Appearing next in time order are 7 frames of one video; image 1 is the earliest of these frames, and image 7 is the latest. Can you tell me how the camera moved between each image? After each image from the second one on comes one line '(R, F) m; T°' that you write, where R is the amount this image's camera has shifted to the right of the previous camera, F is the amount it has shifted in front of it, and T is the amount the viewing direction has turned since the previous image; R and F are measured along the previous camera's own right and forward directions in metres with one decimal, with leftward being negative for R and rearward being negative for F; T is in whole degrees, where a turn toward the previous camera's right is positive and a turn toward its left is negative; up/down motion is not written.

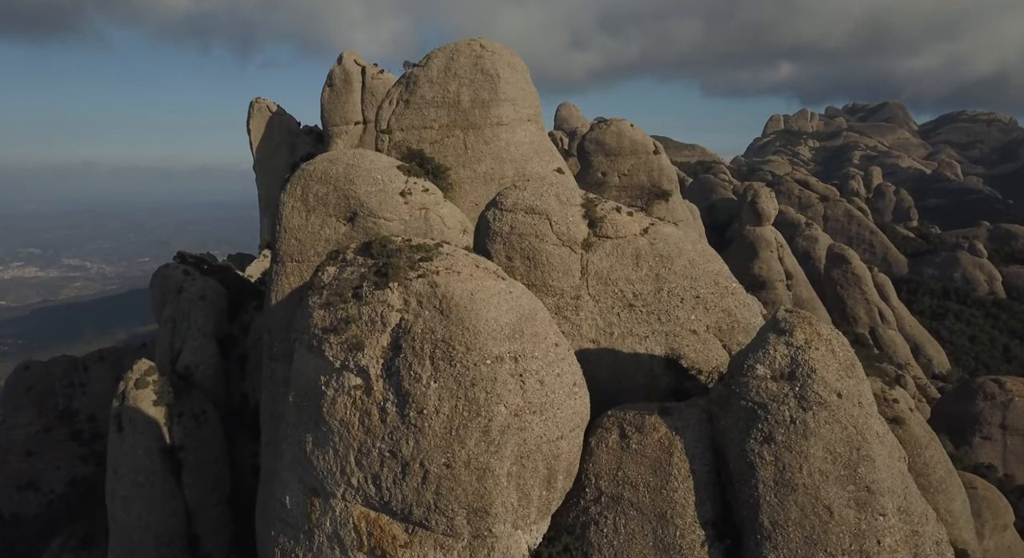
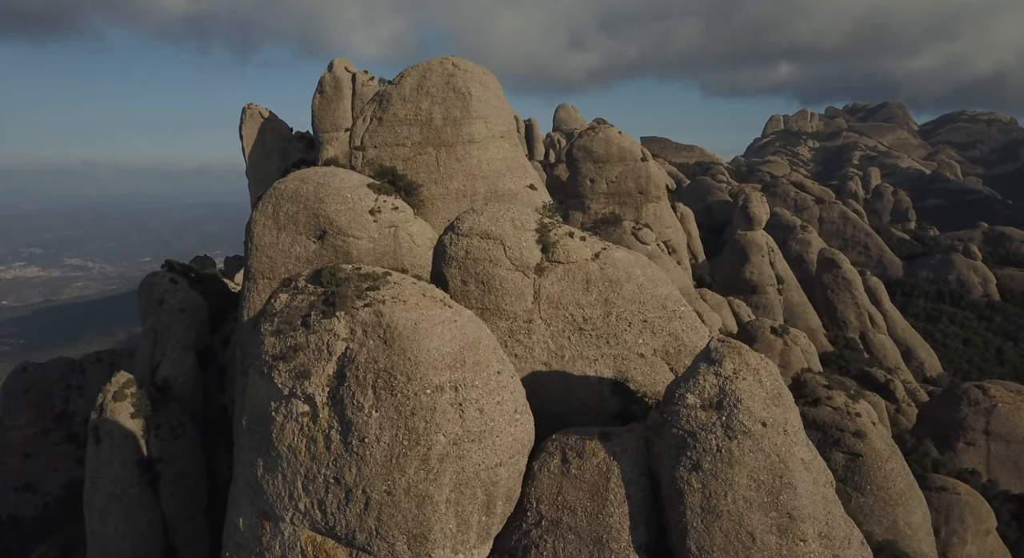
(+0.9, -0.3) m; 0°
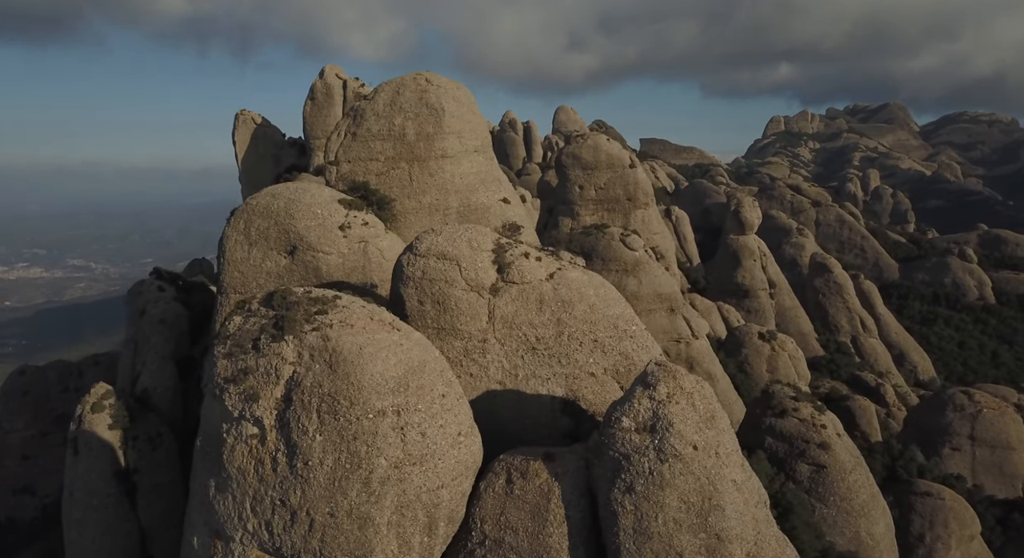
(+0.9, -0.2) m; 0°
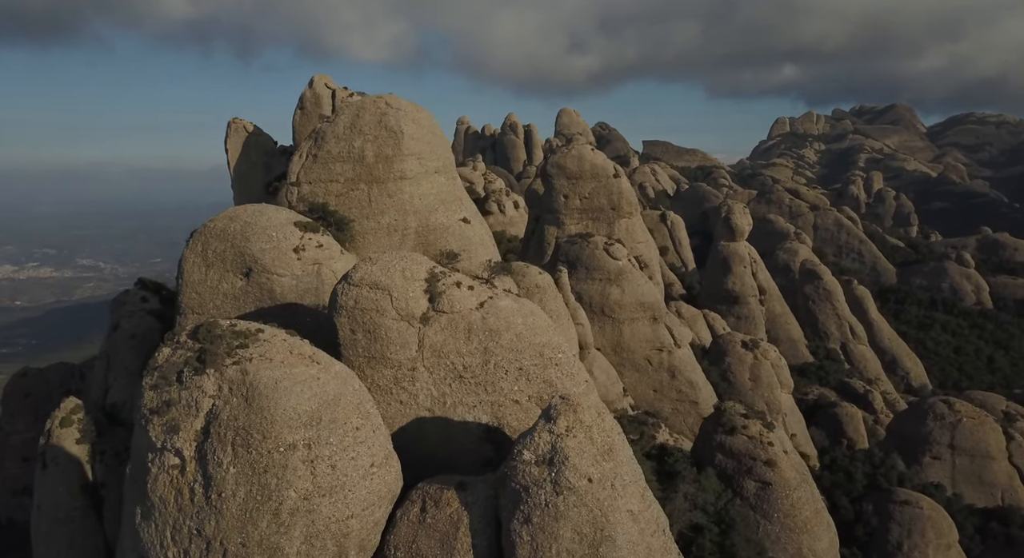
(+1.5, -0.4) m; 0°
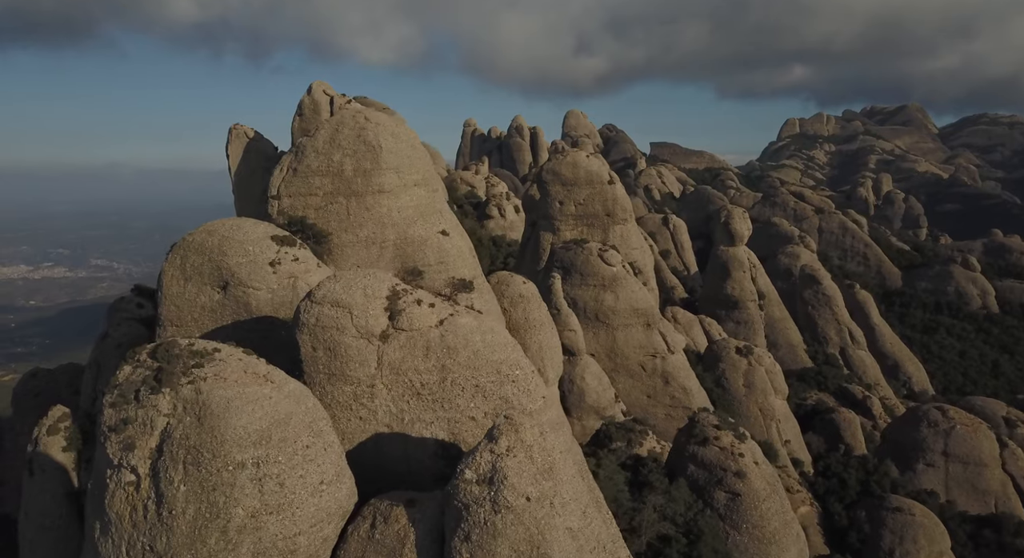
(+1.0, -0.3) m; 0°
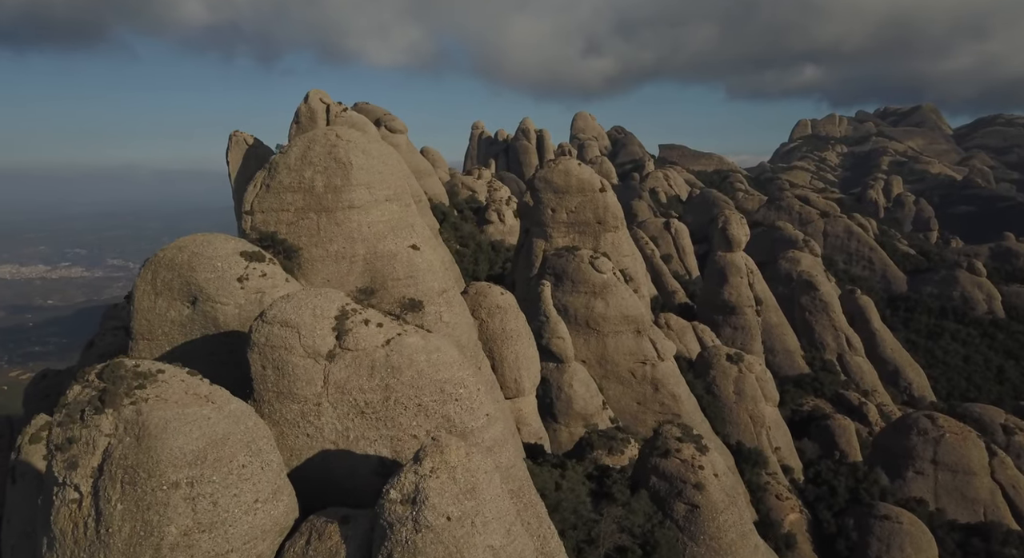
(+1.3, -0.4) m; 0°
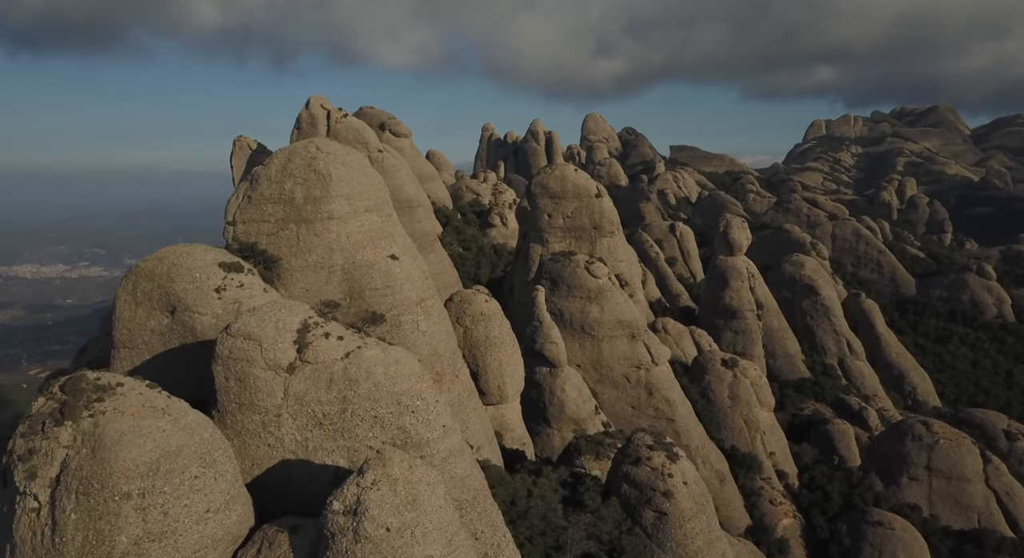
(+1.2, -0.3) m; -1°
